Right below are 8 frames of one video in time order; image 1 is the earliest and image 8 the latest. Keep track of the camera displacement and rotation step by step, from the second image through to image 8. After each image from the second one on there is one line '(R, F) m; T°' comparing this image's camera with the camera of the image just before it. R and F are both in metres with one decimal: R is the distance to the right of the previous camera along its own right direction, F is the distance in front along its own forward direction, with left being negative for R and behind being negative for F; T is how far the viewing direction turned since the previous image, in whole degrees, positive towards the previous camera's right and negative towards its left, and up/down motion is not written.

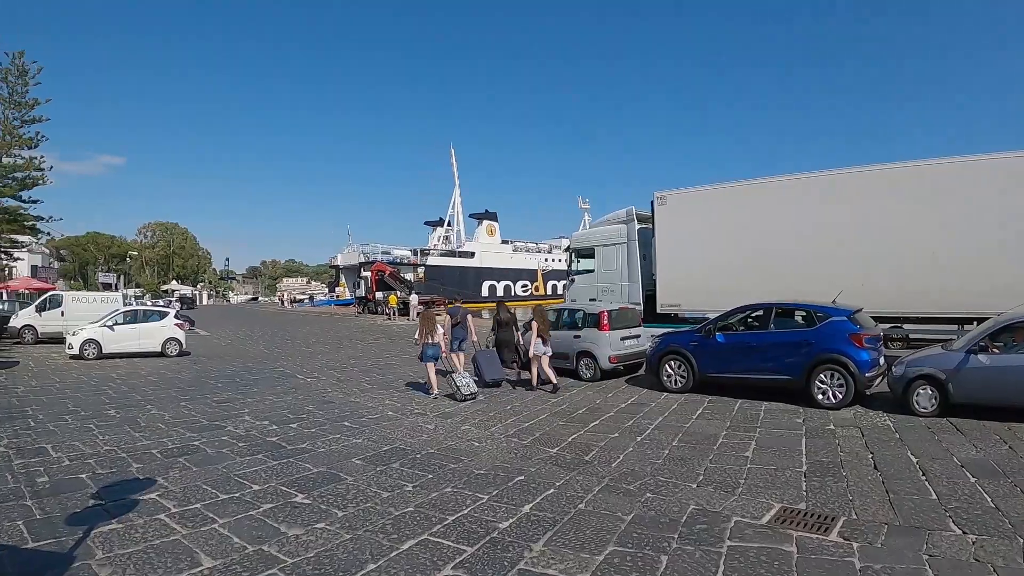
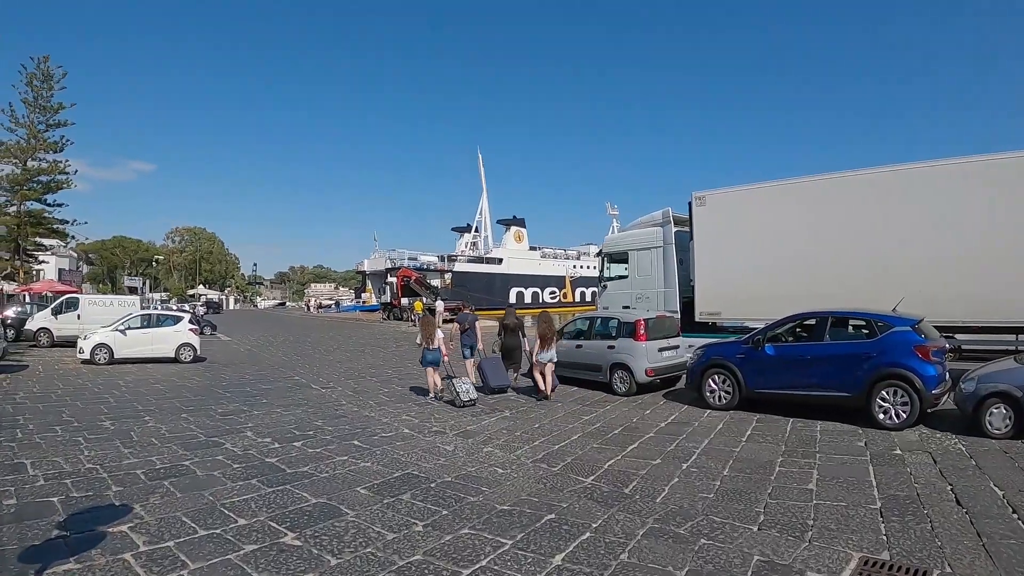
(0.0, +0.8) m; -3°
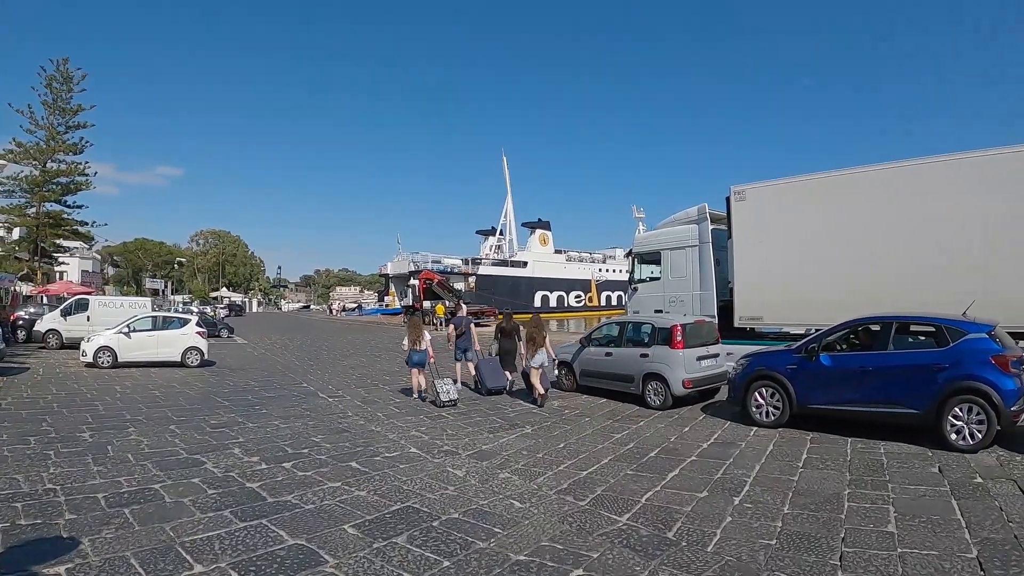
(0.0, +0.9) m; -2°
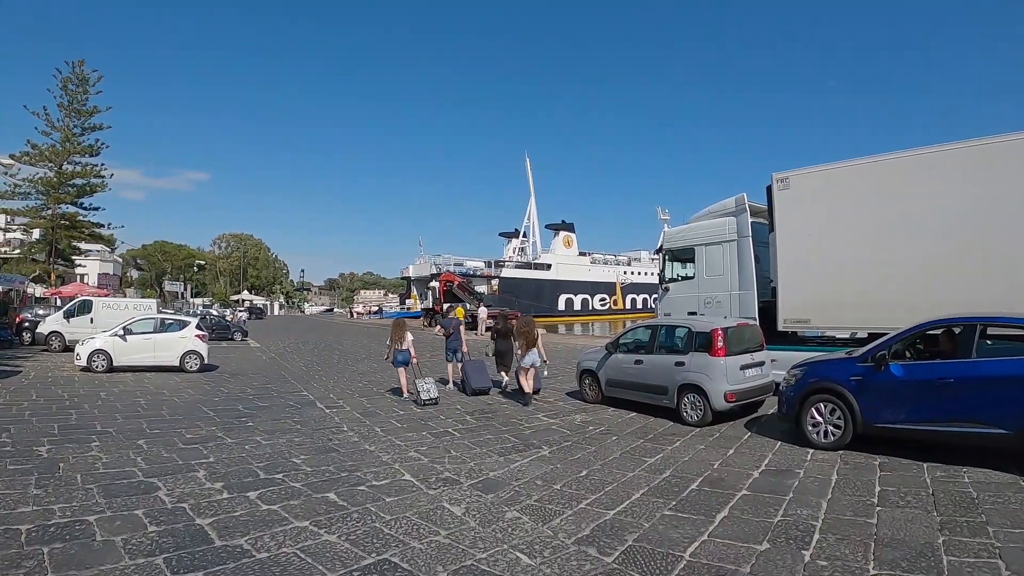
(+0.1, +1.0) m; -3°
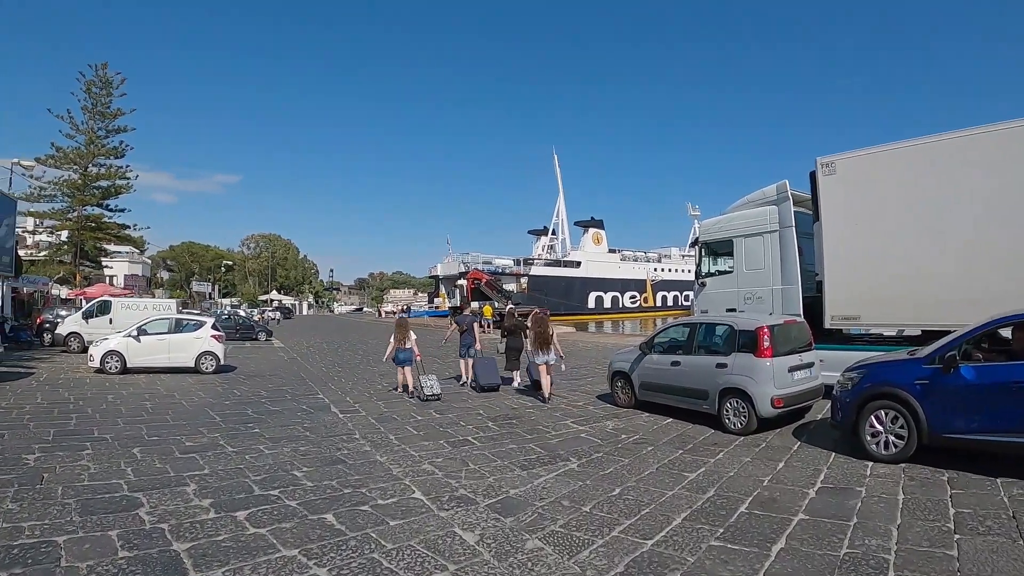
(+0.1, +0.6) m; -3°
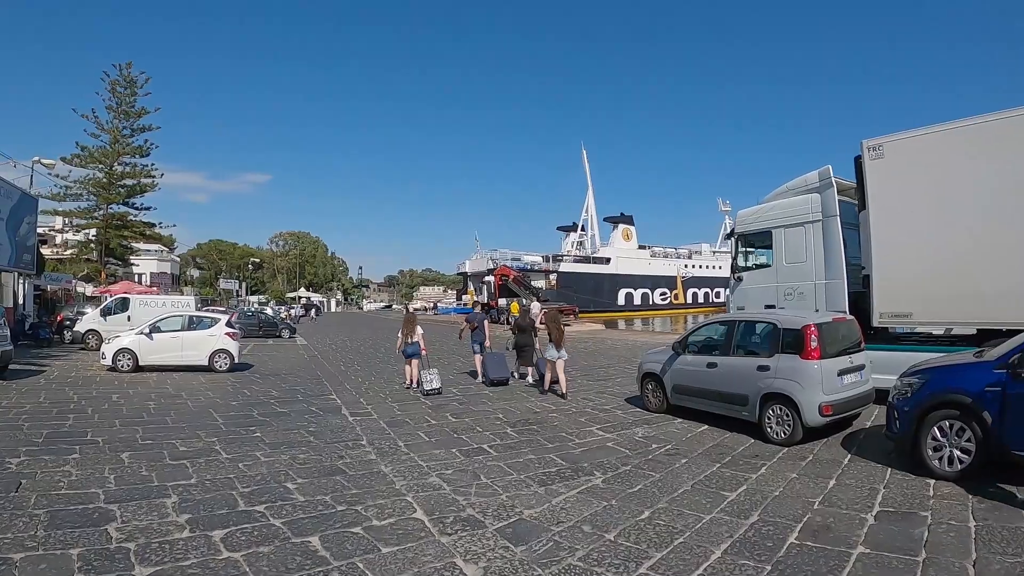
(+0.1, +0.6) m; -3°
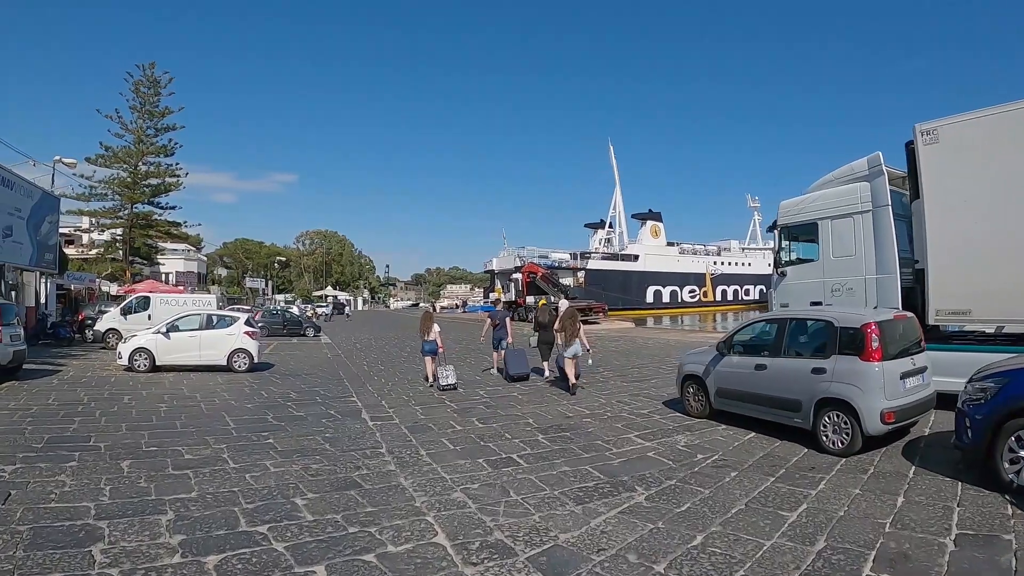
(-0.1, +0.5) m; -2°
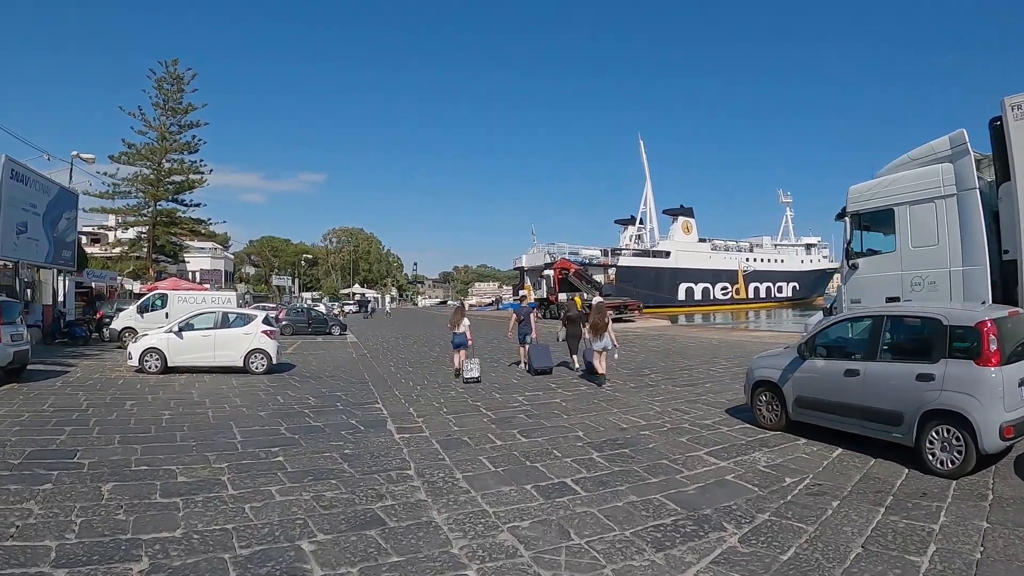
(-0.2, +0.9) m; -3°
